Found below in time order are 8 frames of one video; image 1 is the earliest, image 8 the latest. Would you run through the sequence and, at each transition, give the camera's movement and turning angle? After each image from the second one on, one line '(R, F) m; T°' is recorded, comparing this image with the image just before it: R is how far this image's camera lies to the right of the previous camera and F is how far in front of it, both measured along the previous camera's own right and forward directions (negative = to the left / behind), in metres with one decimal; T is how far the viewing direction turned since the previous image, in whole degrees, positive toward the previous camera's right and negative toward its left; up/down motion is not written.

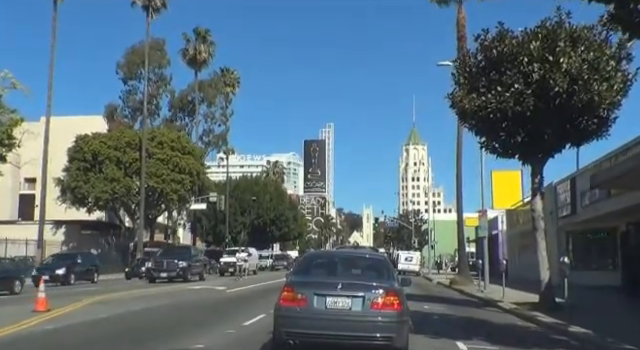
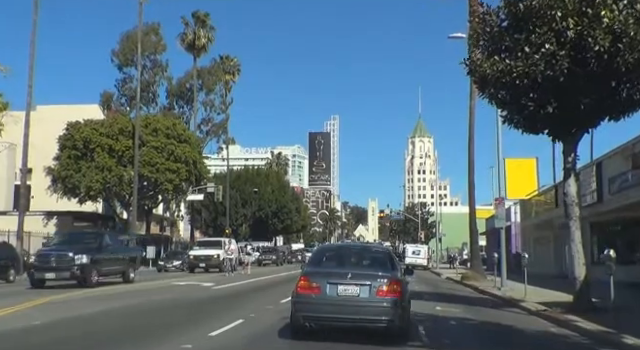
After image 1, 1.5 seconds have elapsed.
(+0.3, +2.8) m; 0°
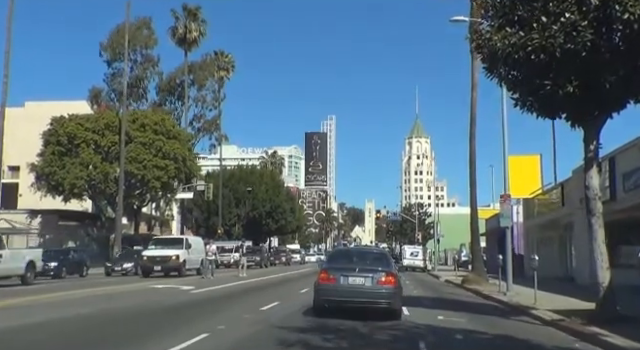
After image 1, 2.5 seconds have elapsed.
(+0.3, +2.1) m; 0°
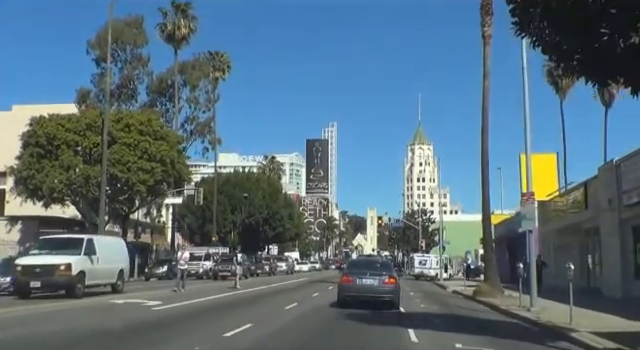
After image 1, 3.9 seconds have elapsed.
(+0.4, +3.5) m; 0°
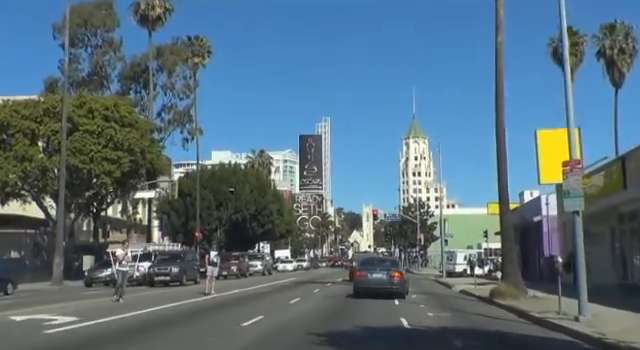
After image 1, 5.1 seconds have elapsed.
(+0.6, +5.2) m; 0°
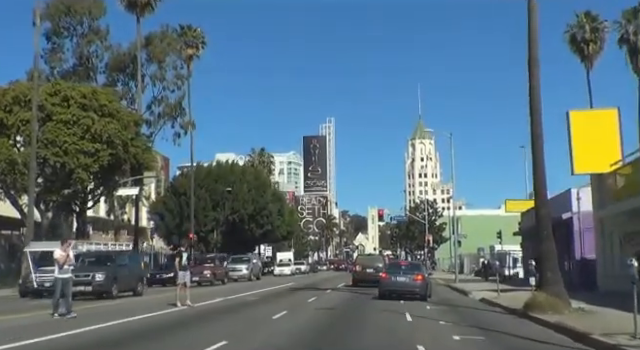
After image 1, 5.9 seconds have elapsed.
(+0.4, +4.4) m; 0°
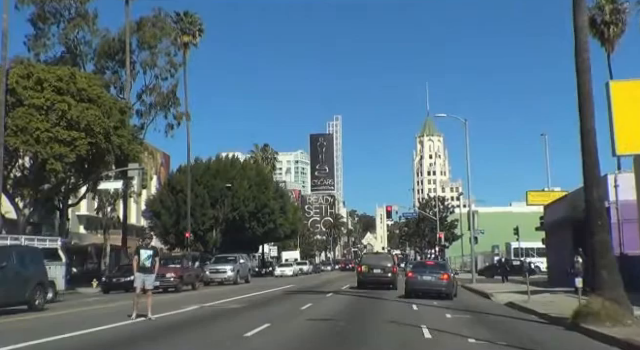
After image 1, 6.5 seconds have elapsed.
(+0.4, +4.1) m; -1°
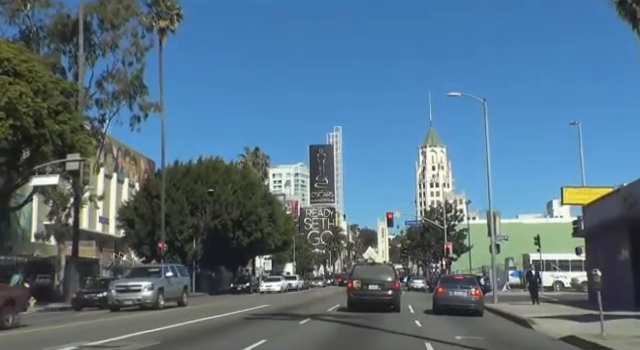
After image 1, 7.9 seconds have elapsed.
(+0.9, +7.8) m; 0°
